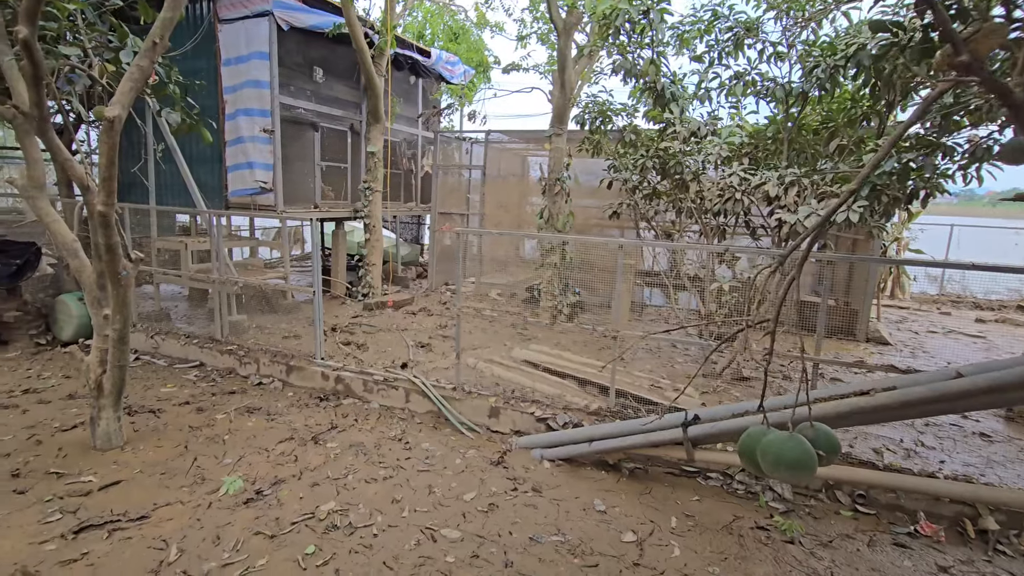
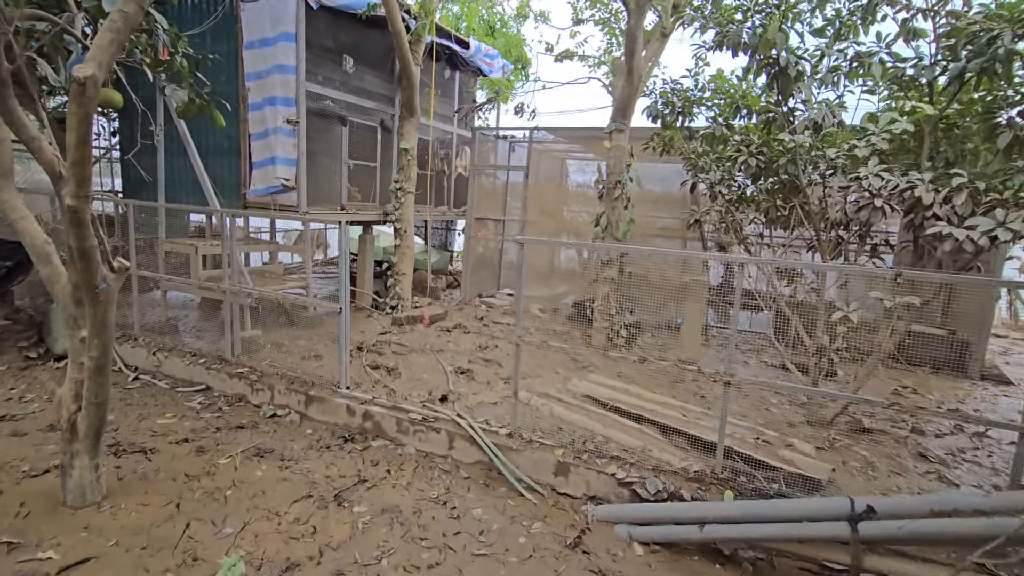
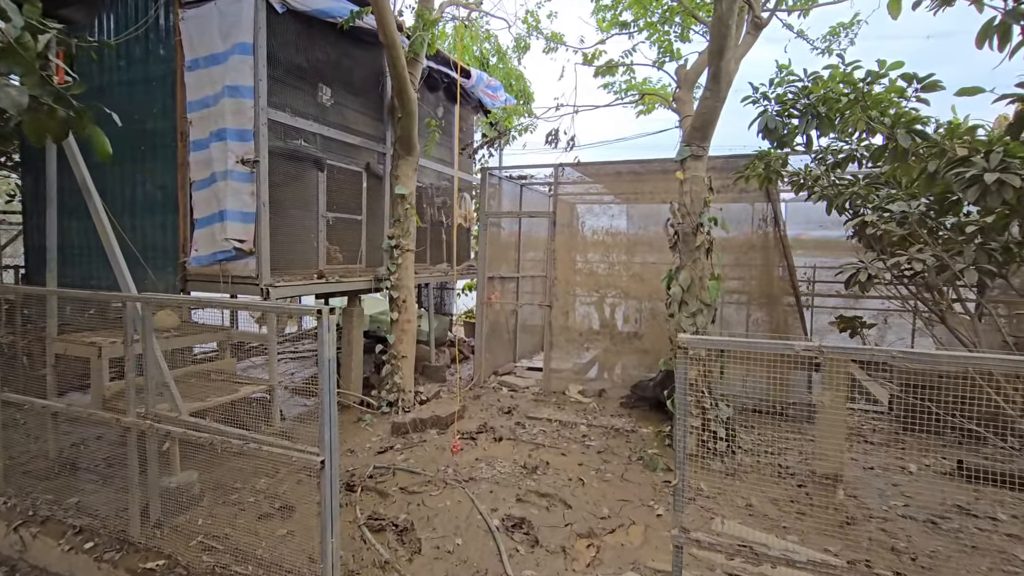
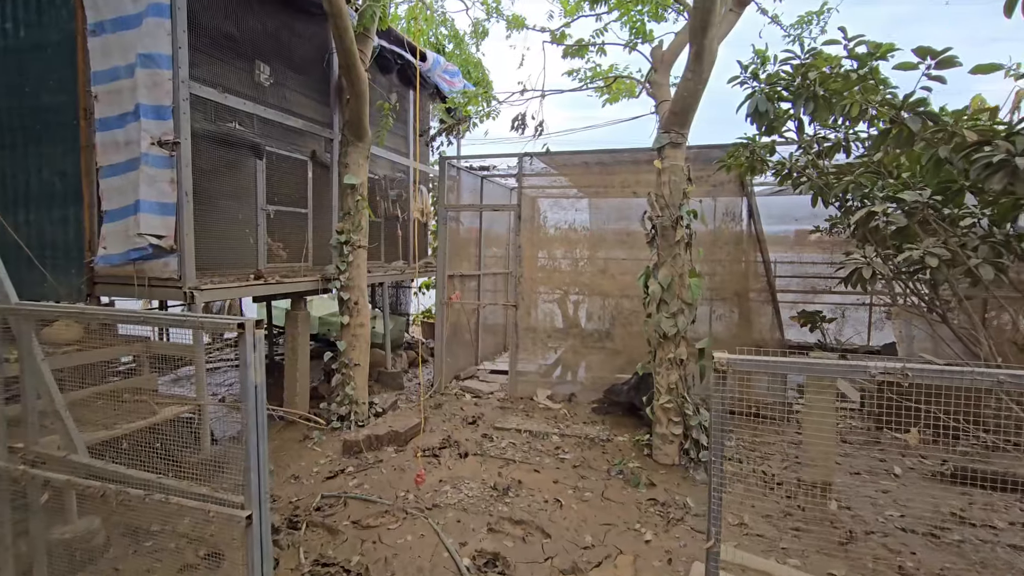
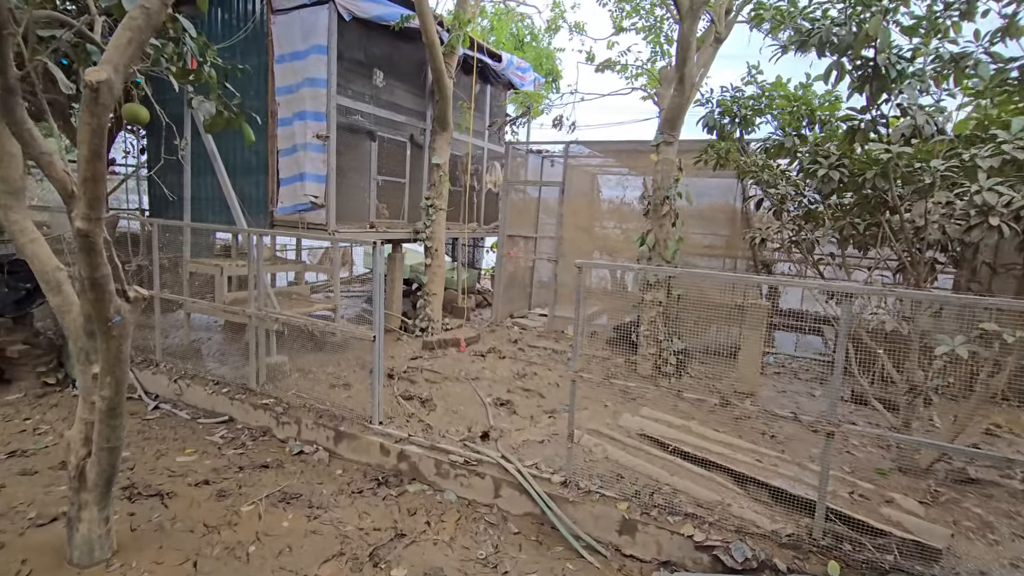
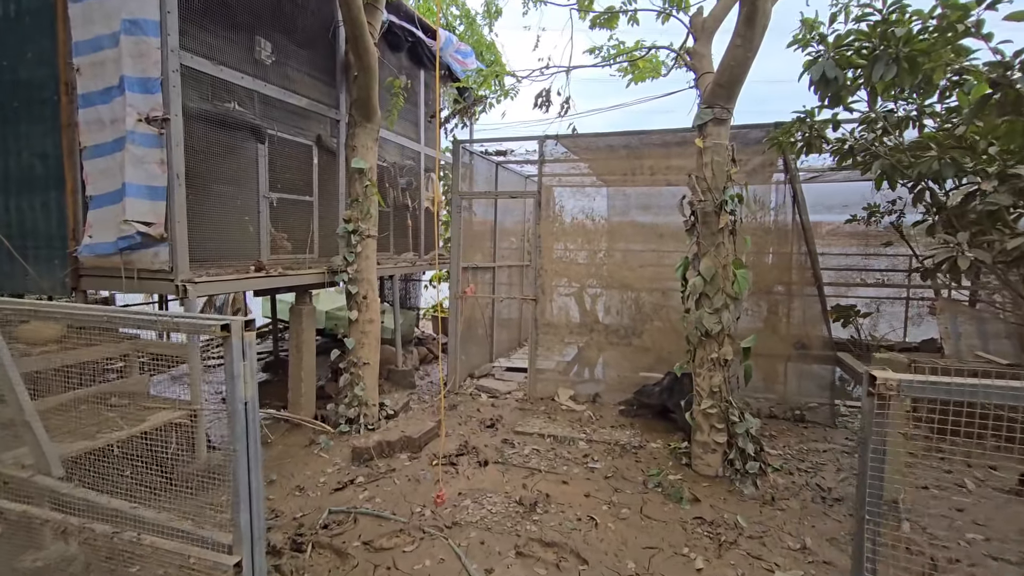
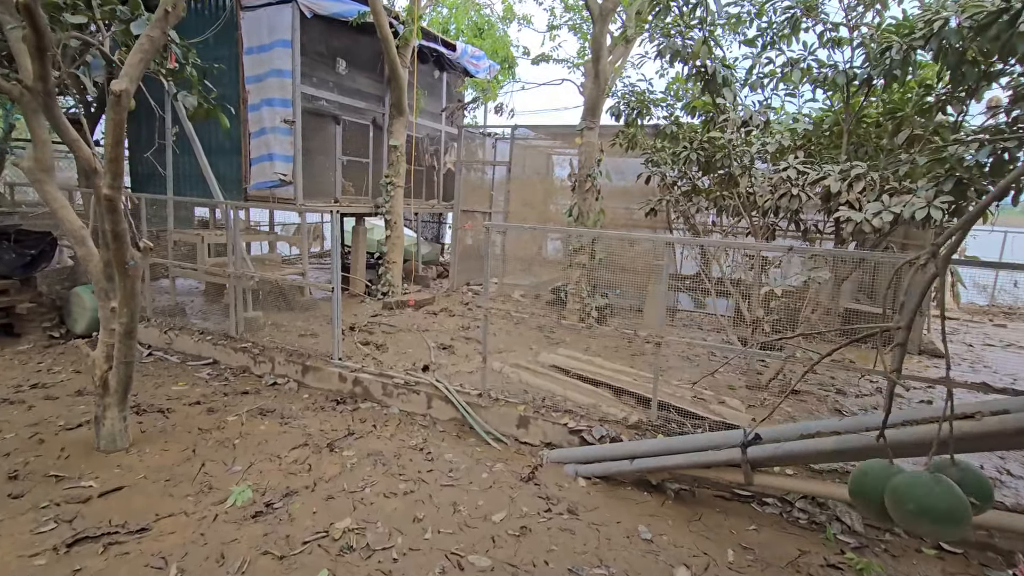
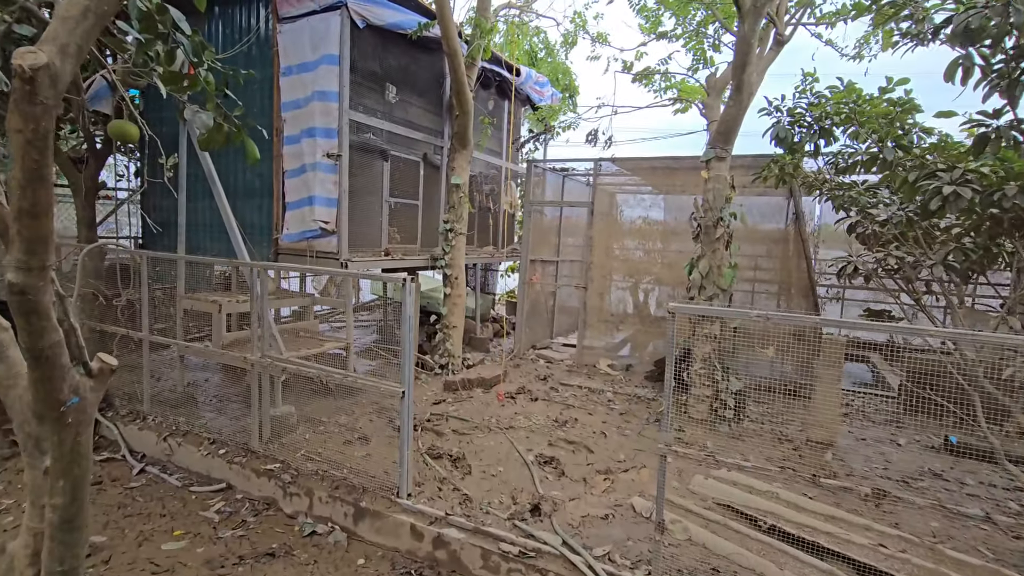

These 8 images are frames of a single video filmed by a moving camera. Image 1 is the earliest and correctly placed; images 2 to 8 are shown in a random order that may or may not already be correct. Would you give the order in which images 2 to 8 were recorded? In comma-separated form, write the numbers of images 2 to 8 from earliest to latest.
7, 2, 5, 8, 3, 4, 6
